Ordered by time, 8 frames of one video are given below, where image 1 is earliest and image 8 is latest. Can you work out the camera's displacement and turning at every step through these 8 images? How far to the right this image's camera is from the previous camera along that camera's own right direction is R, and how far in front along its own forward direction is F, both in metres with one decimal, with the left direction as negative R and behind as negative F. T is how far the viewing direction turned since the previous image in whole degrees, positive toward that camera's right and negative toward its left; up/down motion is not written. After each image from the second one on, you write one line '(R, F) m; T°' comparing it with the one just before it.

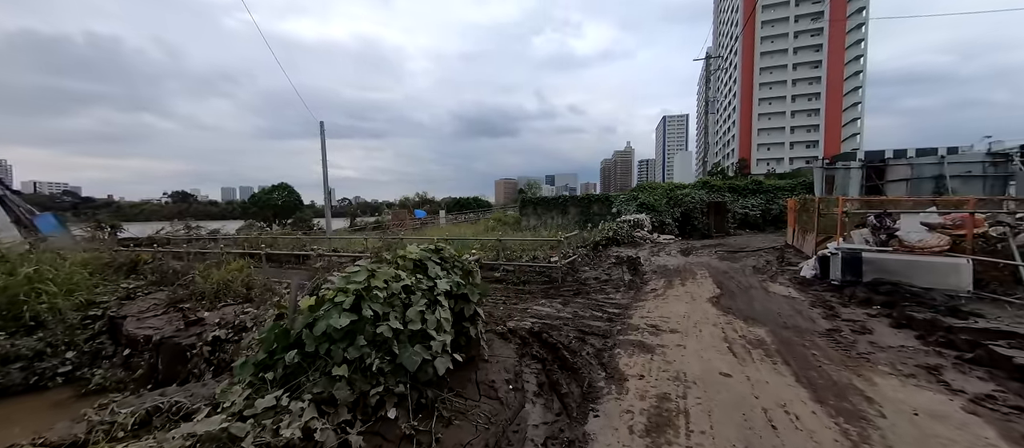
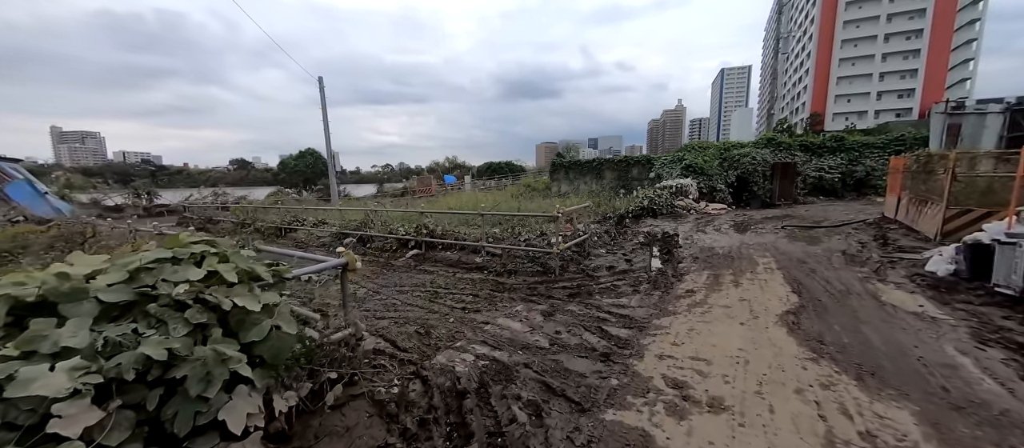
(+0.8, +1.9) m; -6°
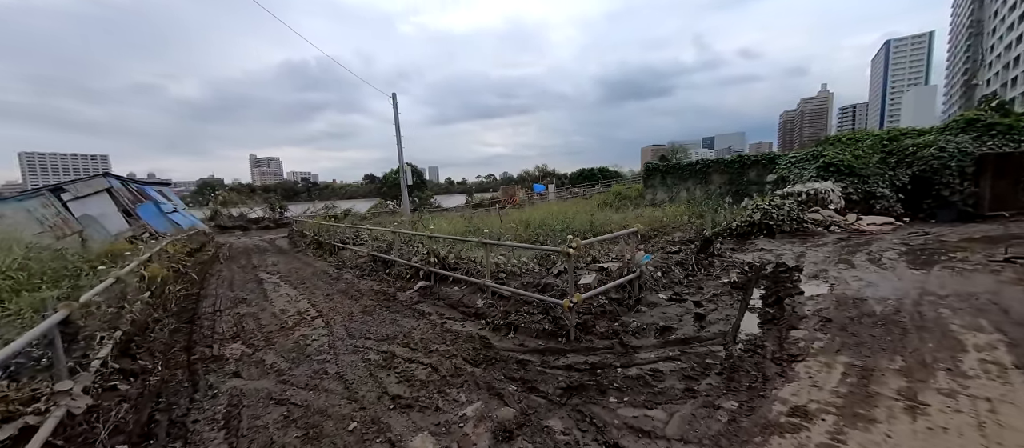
(+1.0, +1.6) m; -16°
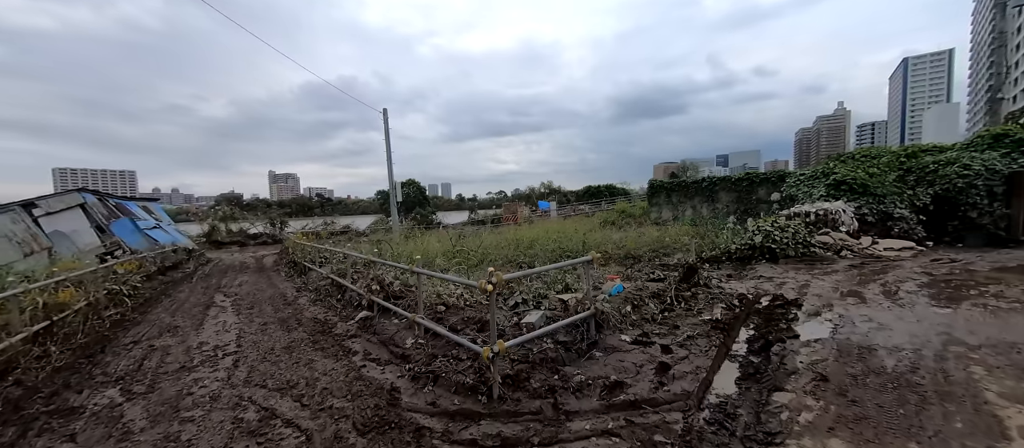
(+0.7, +0.6) m; -2°
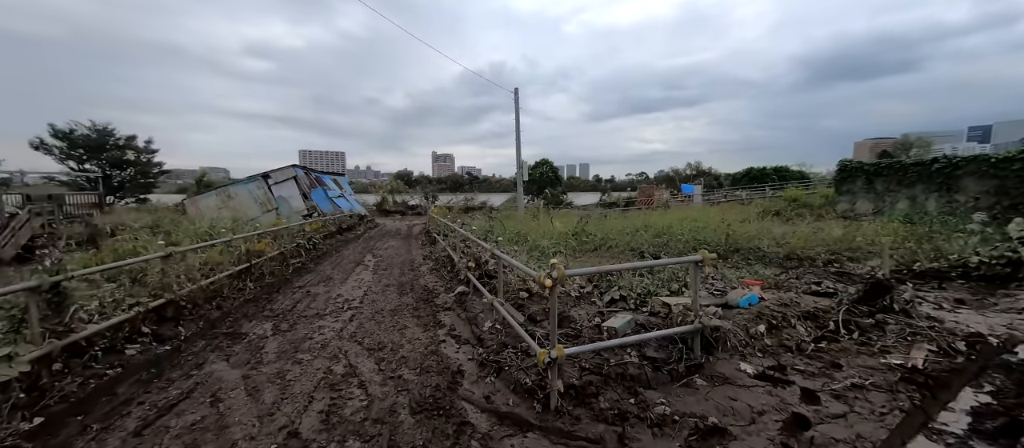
(+0.4, +0.5) m; -21°
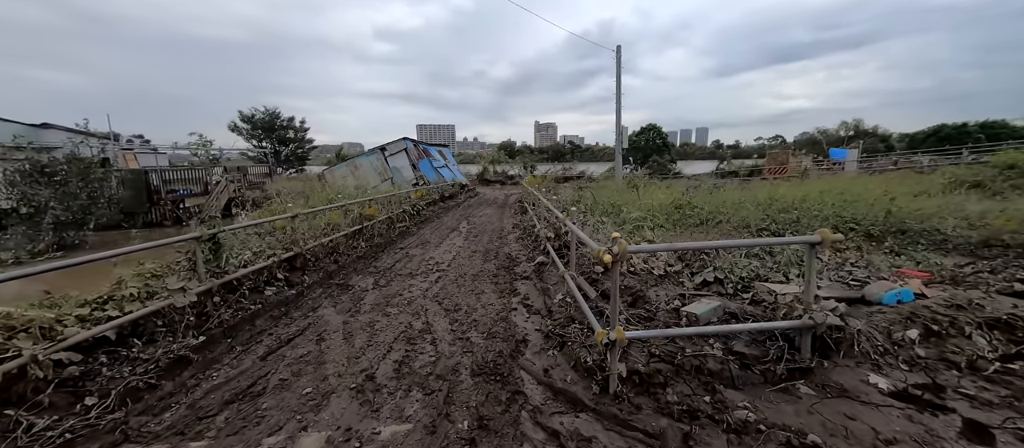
(+0.2, +0.2) m; -16°
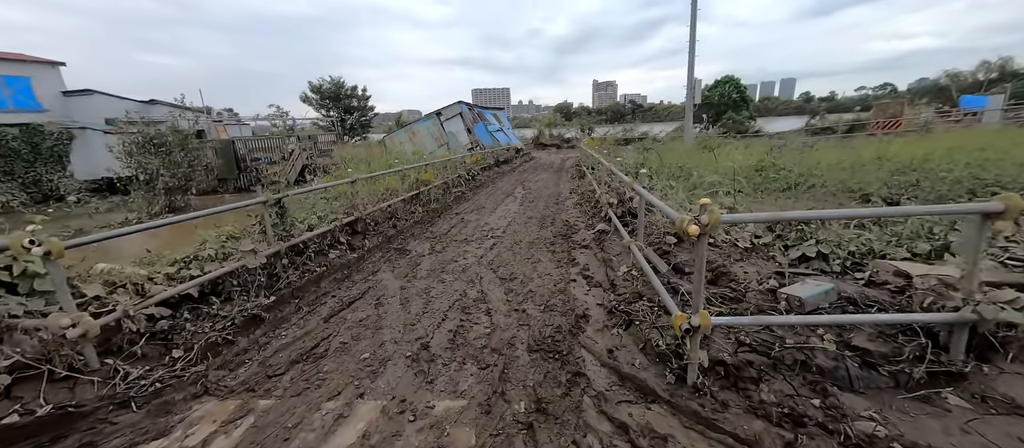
(0.0, +0.3) m; -9°
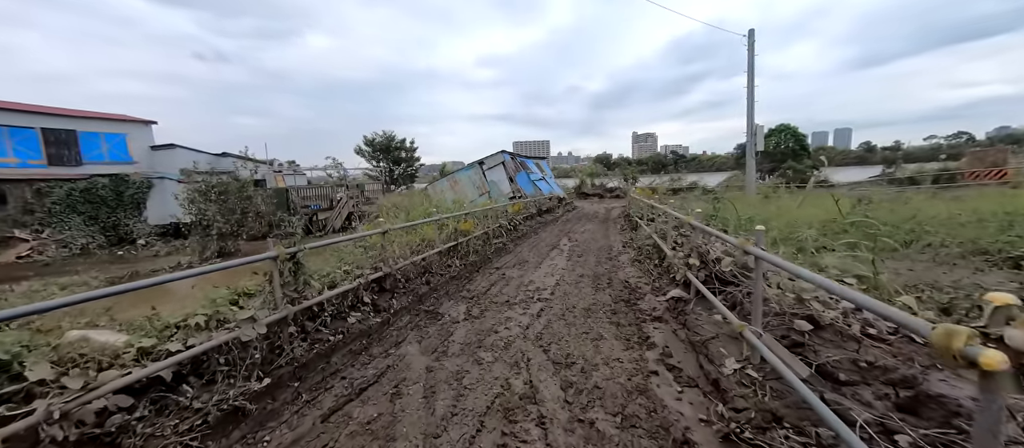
(-0.1, +0.7) m; -6°
